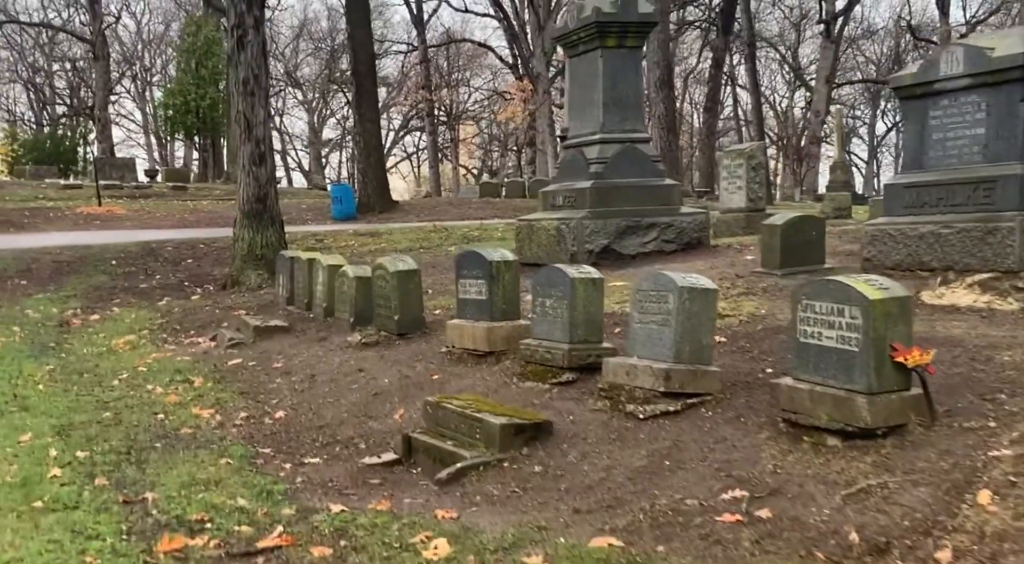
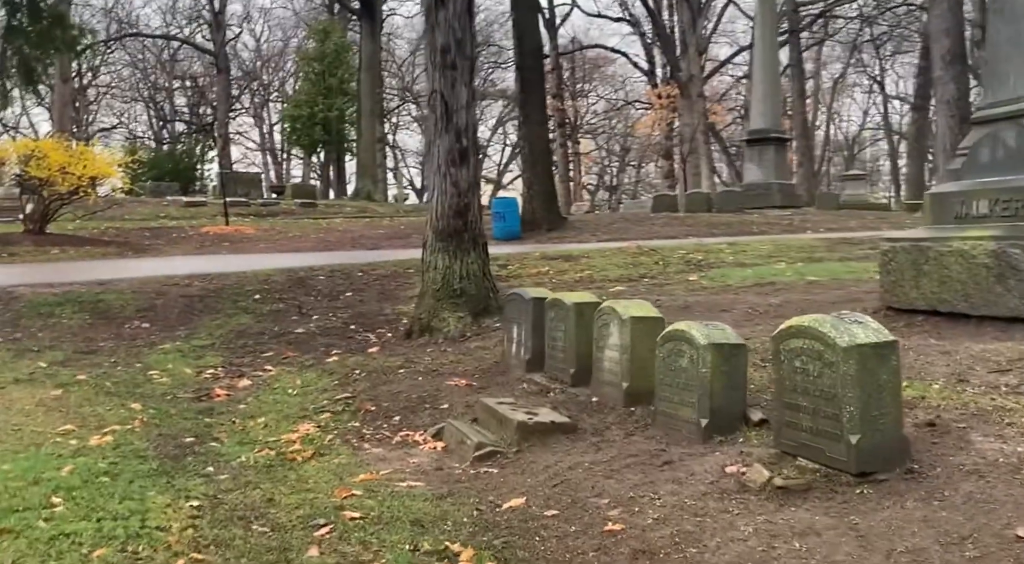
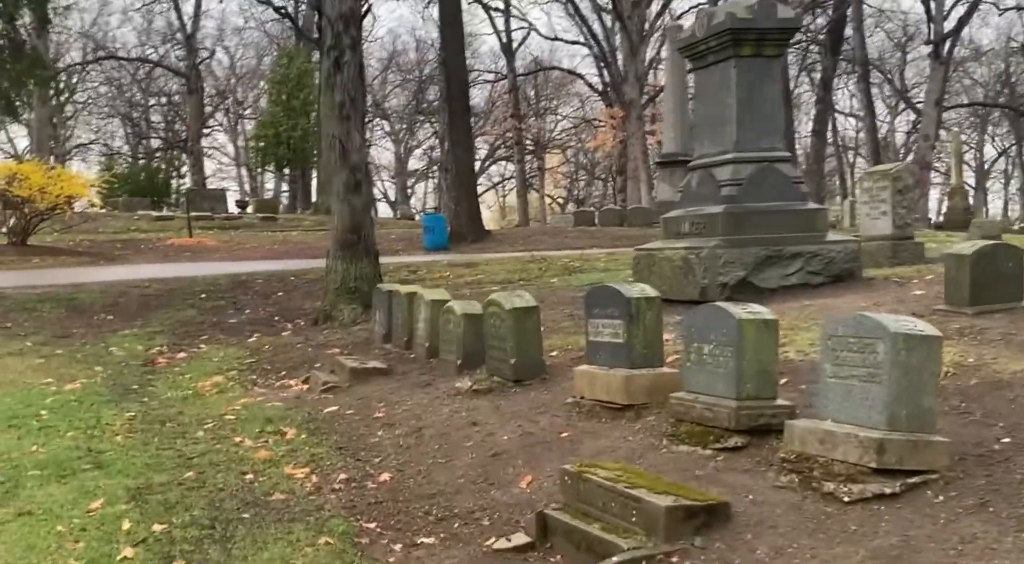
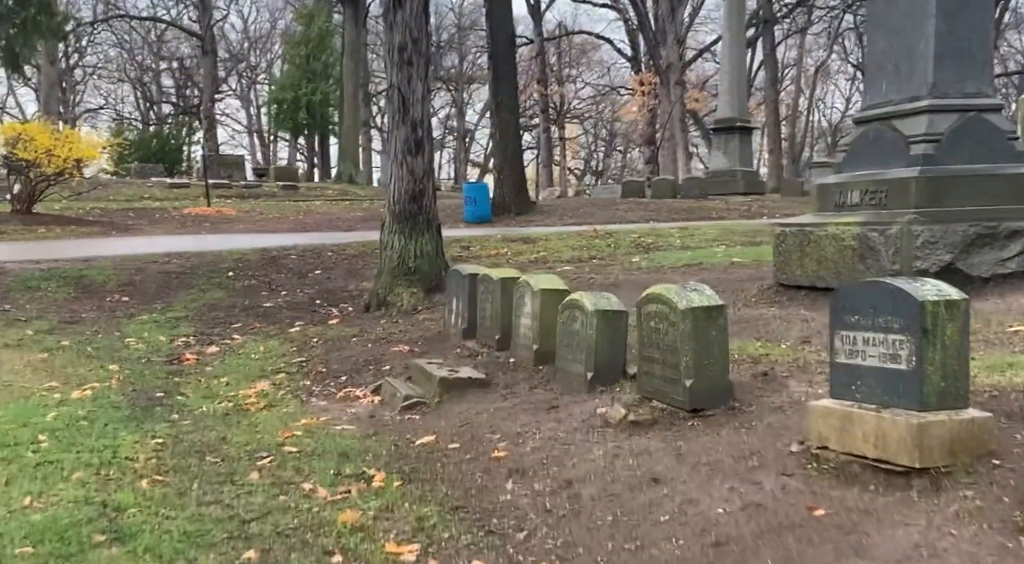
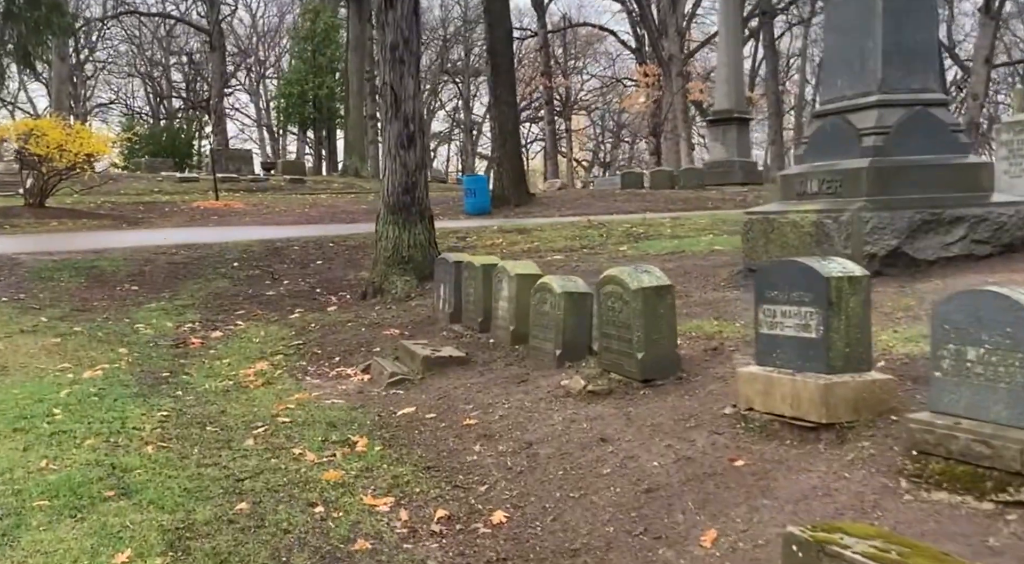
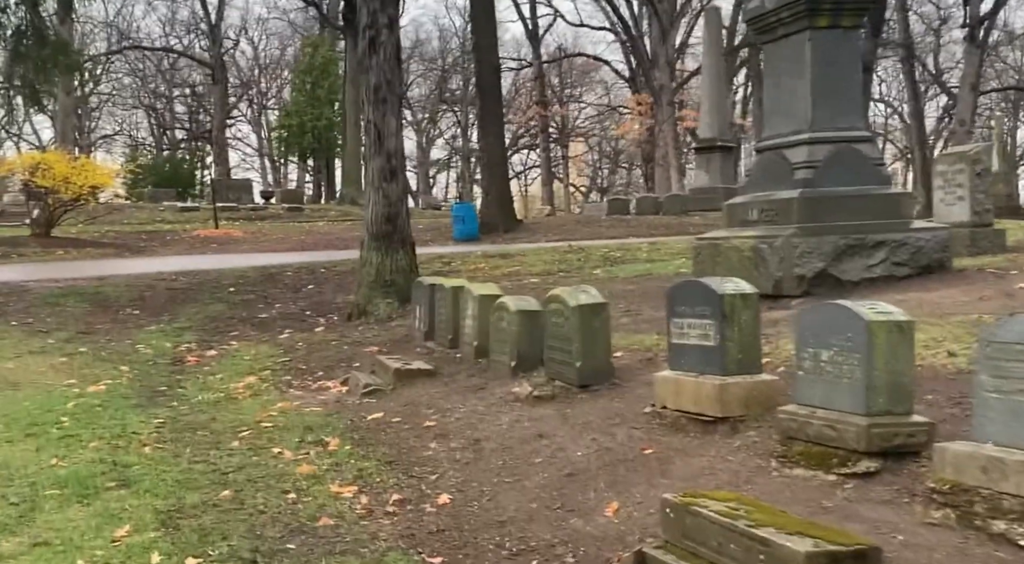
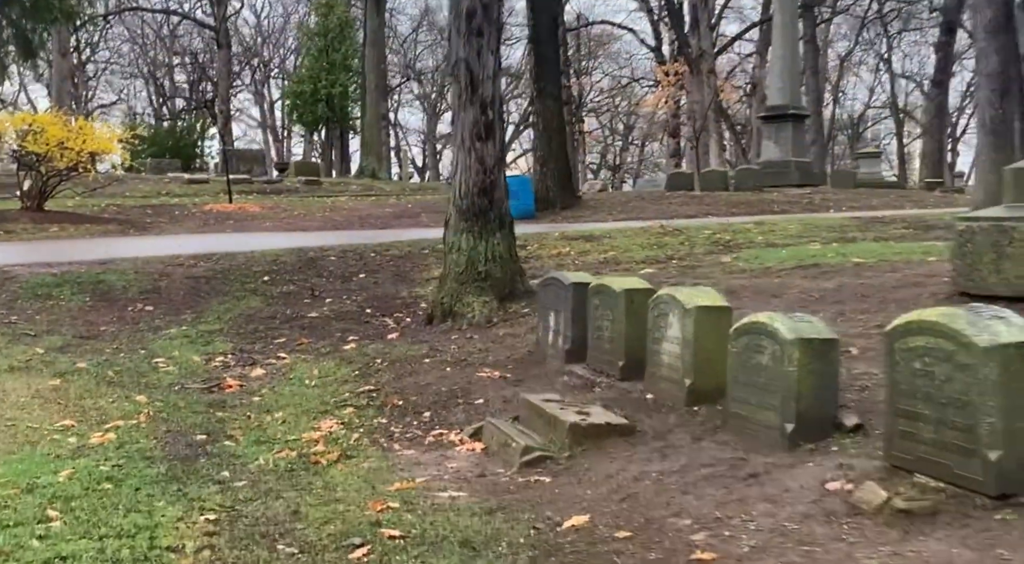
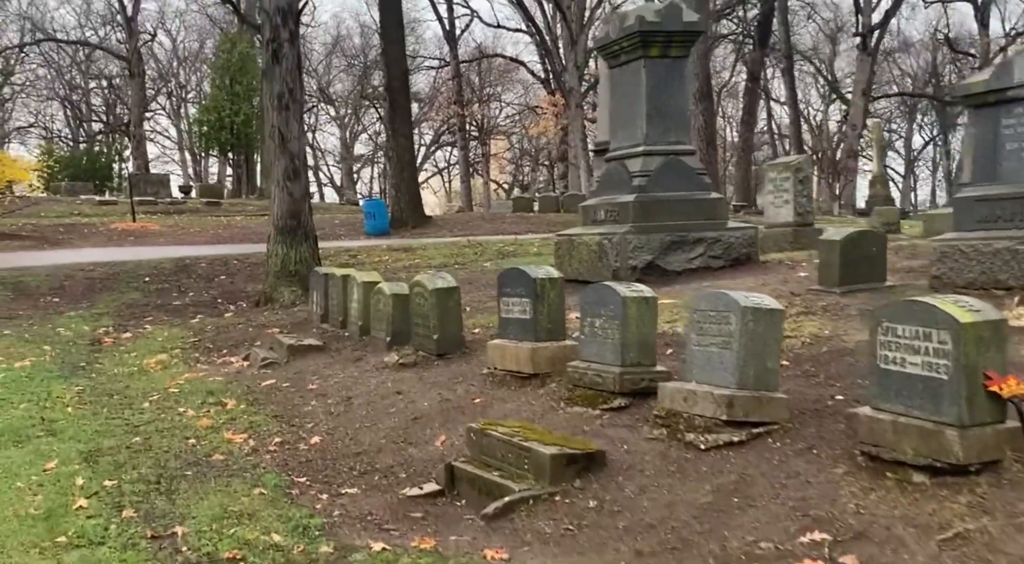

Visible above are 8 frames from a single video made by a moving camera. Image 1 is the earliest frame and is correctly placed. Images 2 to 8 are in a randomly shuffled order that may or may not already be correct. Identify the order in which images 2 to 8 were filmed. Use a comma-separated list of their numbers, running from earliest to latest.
8, 3, 6, 5, 4, 2, 7
